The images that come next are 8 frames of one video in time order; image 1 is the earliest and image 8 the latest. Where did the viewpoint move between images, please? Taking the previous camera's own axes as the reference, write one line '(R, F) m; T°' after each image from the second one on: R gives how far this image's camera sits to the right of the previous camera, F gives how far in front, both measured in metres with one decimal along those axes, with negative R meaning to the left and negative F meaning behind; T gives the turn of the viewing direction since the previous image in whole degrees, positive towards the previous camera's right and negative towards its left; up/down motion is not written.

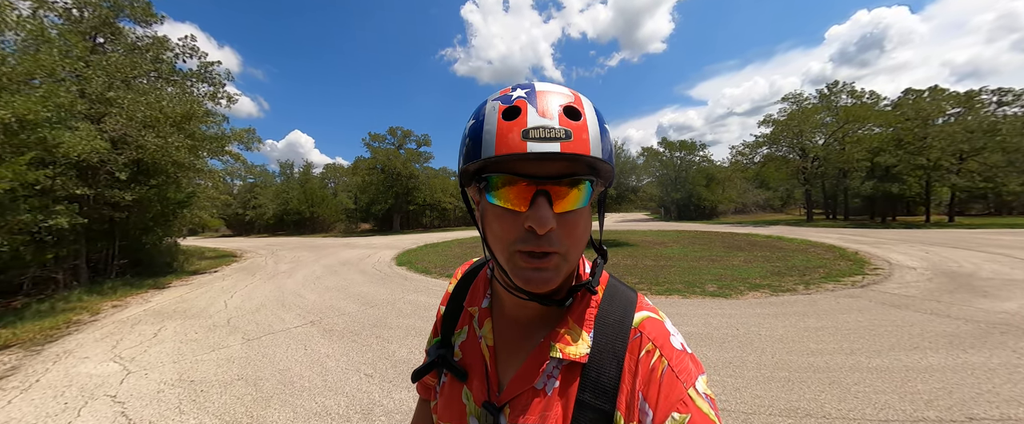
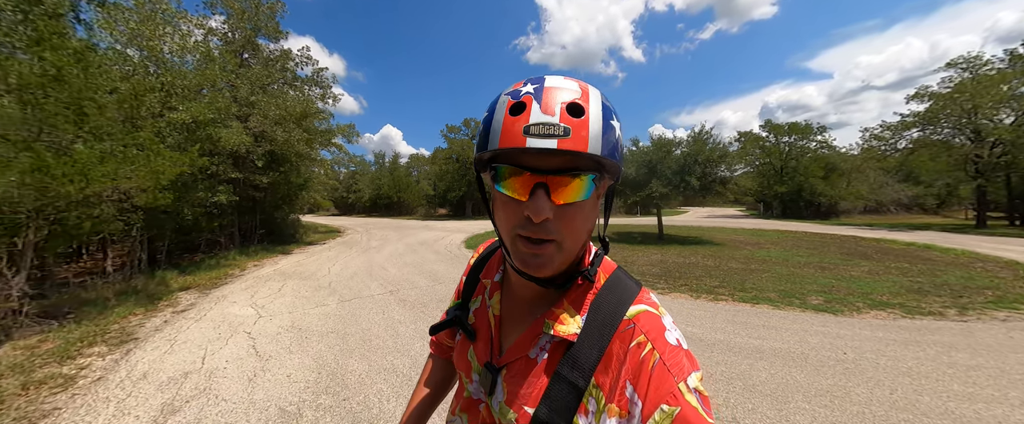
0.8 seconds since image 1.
(+0.3, 0.0) m; -14°
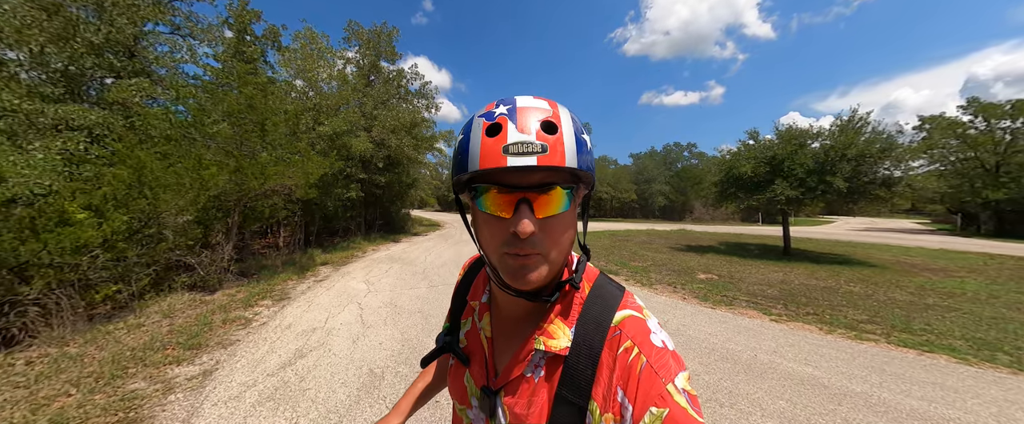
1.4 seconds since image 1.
(+0.5, +0.1) m; -17°
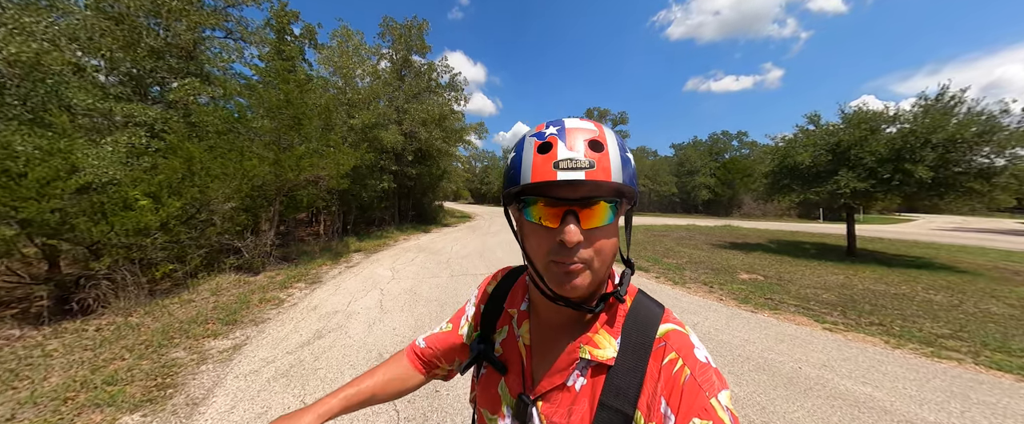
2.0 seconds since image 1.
(+0.4, +0.2) m; -7°
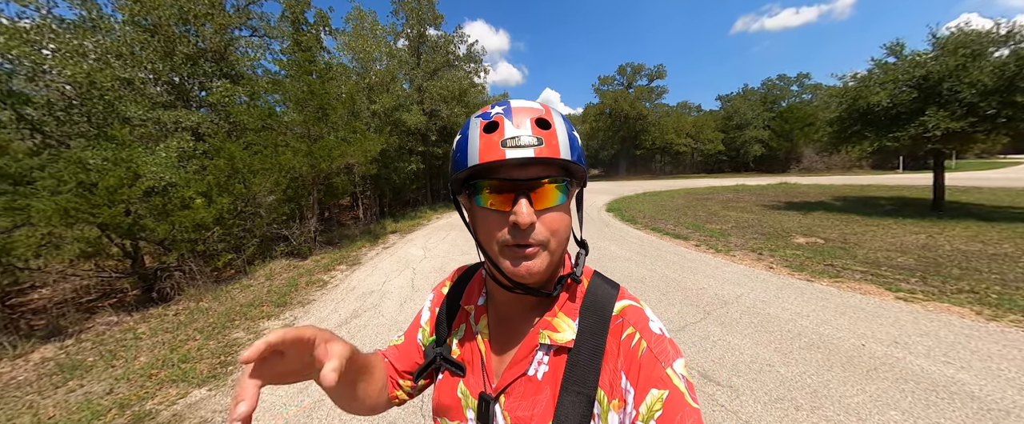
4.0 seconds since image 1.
(+0.3, +0.2) m; -7°
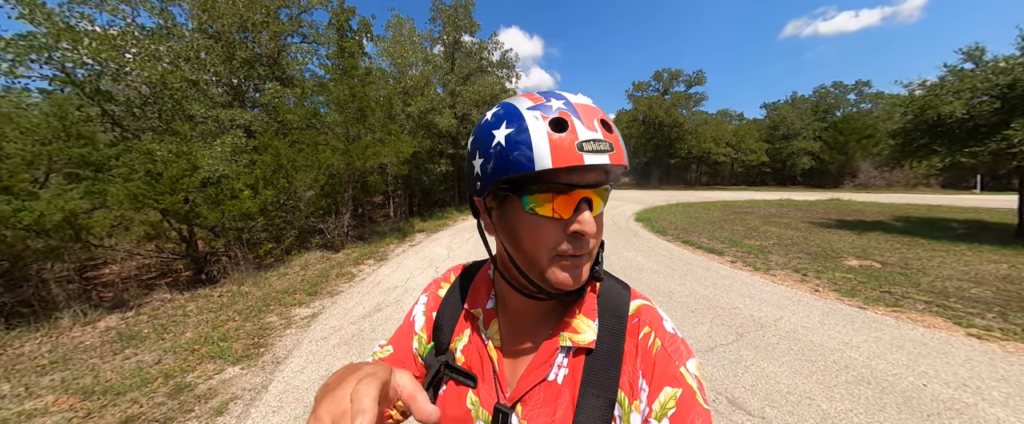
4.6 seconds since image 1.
(+0.1, 0.0) m; -5°
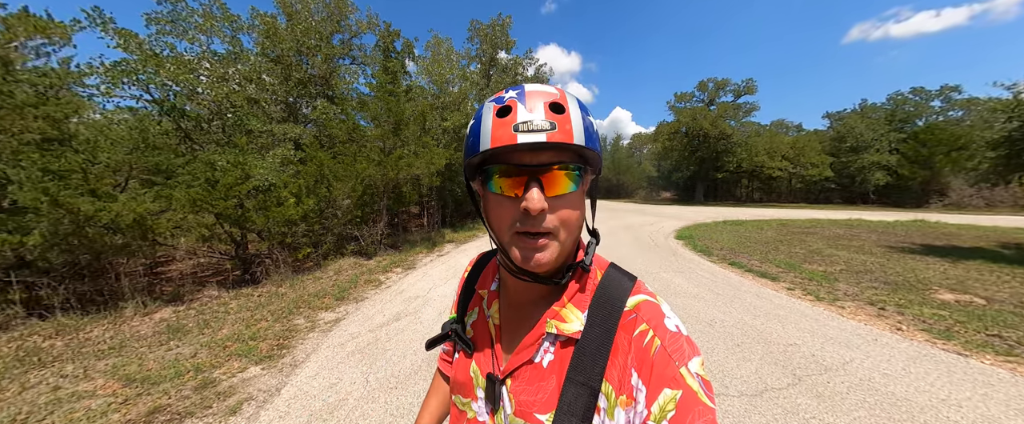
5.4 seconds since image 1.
(+0.2, +0.2) m; -7°
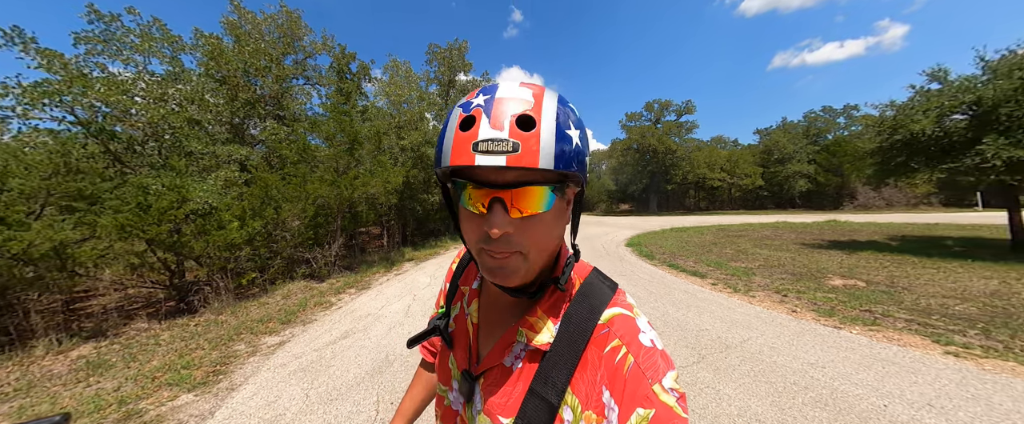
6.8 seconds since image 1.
(+0.4, -0.3) m; +6°
